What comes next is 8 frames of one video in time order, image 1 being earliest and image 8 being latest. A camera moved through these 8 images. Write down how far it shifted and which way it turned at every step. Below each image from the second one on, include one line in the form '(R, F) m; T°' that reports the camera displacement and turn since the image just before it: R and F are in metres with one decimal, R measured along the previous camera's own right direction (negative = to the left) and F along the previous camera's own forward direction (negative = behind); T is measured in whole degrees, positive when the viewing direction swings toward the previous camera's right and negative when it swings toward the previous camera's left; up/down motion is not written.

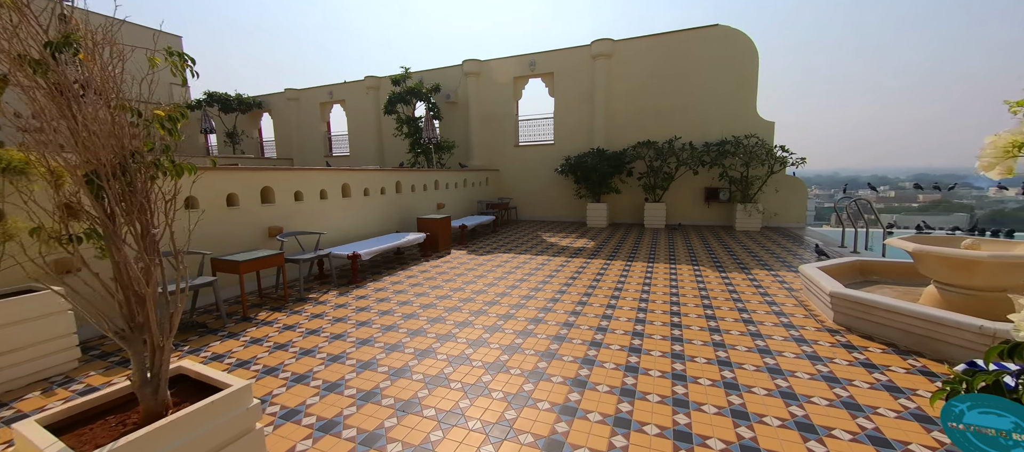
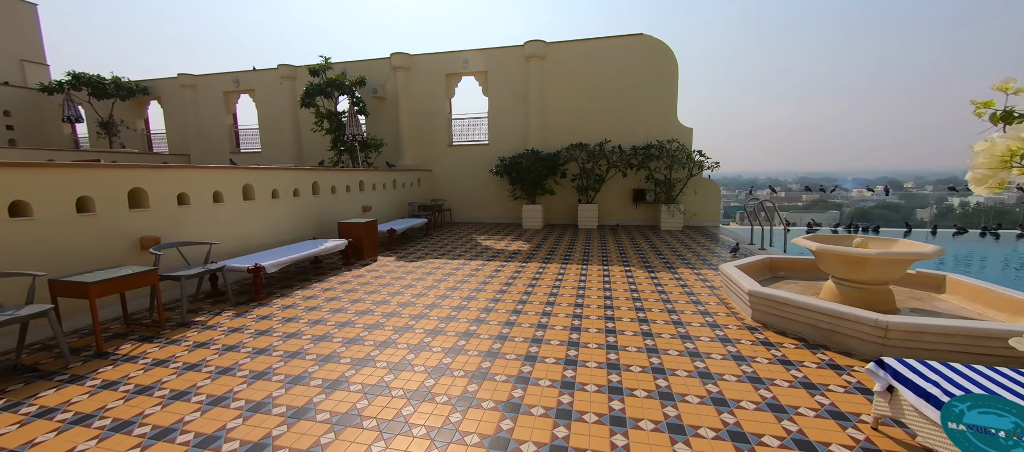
(+0.1, +0.3) m; +10°
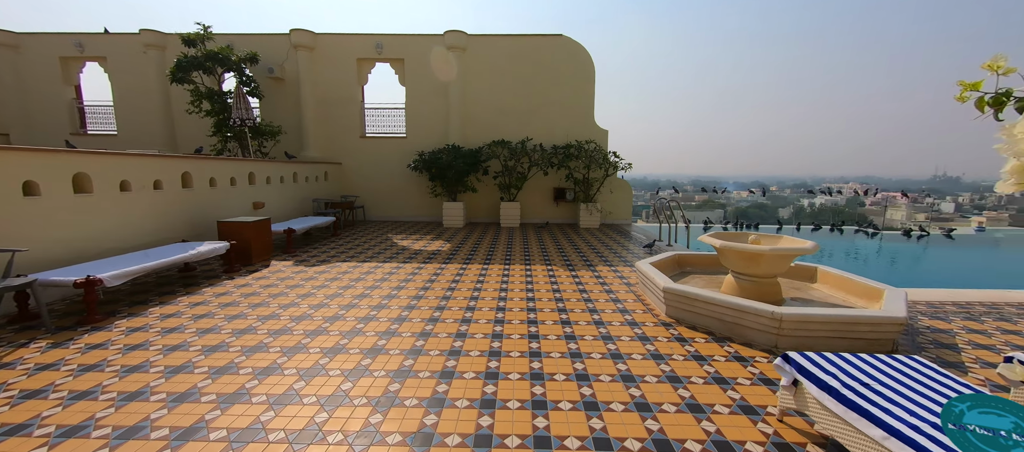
(+0.1, +0.3) m; +12°
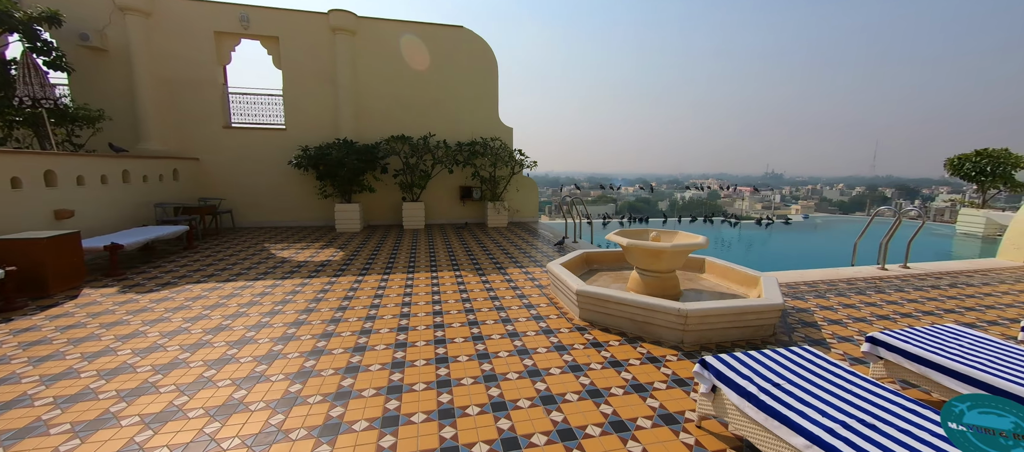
(+0.1, +0.4) m; +14°
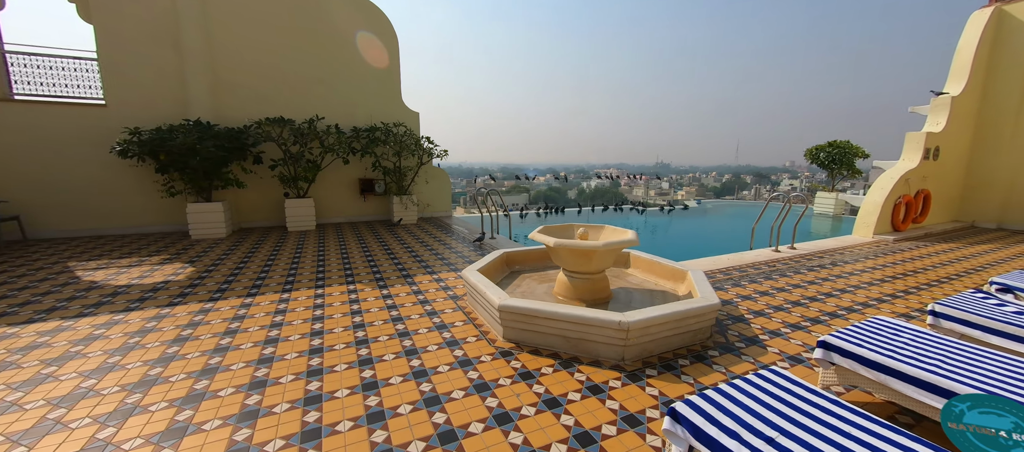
(+0.1, +0.7) m; +13°
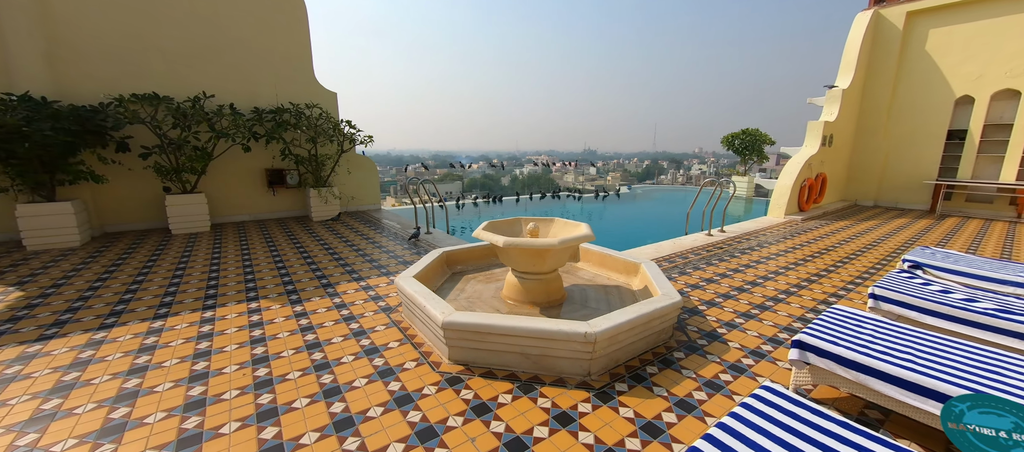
(0.0, +0.4) m; +10°
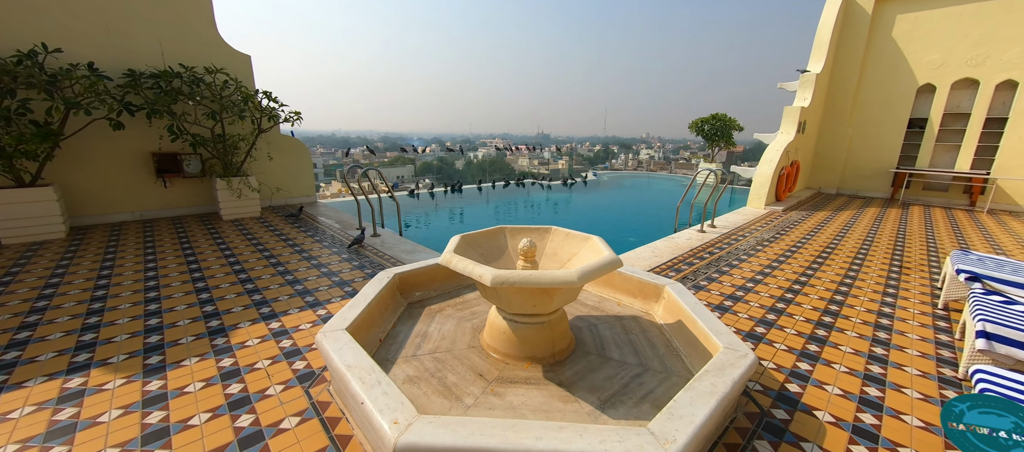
(-0.2, +1.0) m; +7°
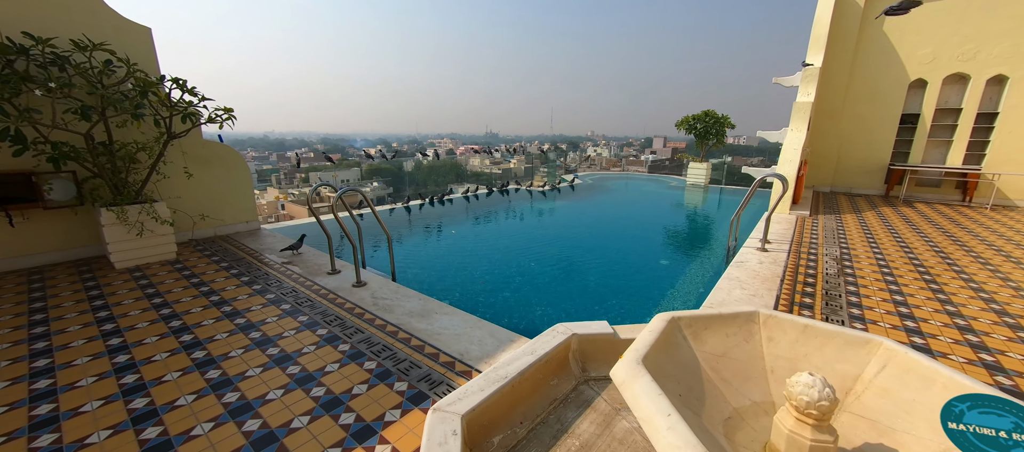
(-0.8, +1.3) m; +7°
